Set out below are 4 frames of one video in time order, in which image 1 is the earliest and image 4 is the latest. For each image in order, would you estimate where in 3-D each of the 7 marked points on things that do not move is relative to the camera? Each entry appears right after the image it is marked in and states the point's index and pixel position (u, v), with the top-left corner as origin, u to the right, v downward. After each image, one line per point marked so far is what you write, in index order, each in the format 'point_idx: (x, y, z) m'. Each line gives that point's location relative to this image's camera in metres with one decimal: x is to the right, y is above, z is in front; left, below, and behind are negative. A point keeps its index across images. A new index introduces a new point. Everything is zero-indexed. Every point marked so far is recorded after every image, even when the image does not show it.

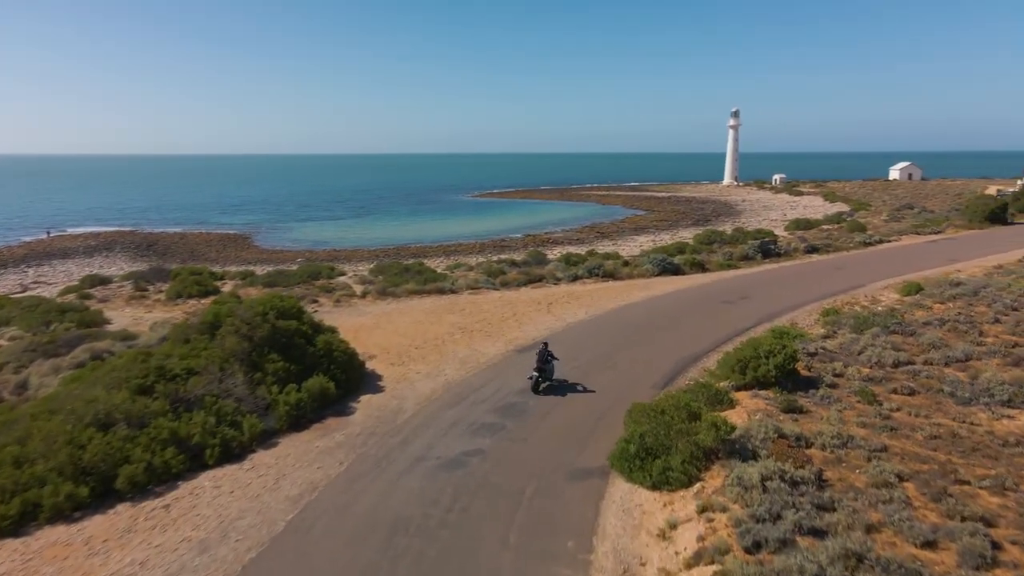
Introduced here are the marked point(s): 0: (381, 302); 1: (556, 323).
0: (-3.4, -0.4, +19.3) m
1: (+1.0, -0.8, +16.4) m
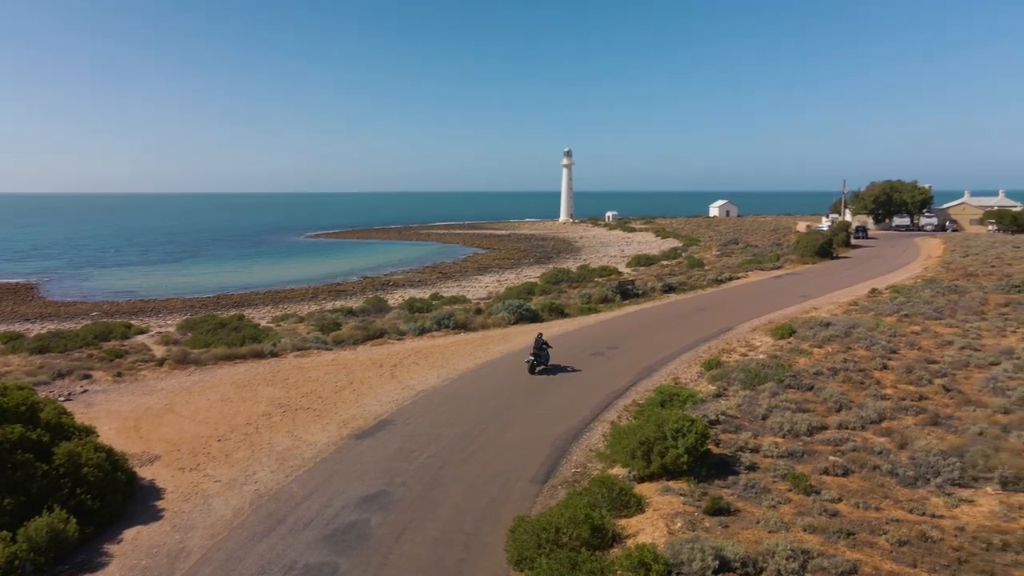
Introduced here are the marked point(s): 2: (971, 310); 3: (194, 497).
0: (-6.9, -1.8, +15.4) m
1: (-2.0, -1.9, +13.4) m
2: (+11.2, -0.6, +18.1) m
3: (-3.9, -2.6, +9.1) m
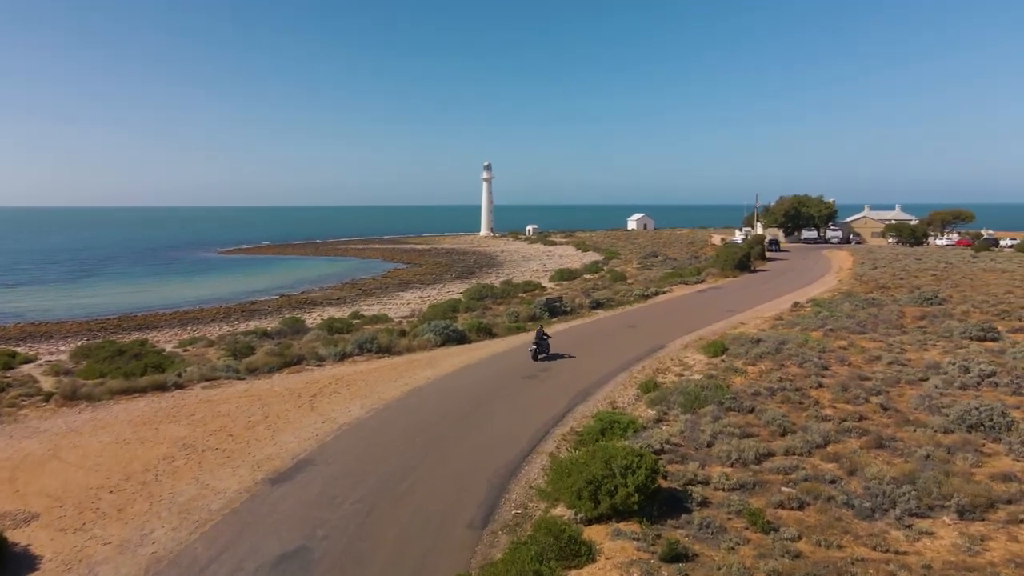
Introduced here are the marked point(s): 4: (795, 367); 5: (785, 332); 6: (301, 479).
0: (-8.3, -2.3, +13.8) m
1: (-3.1, -2.3, +12.3) m
2: (+9.5, -0.9, +18.4) m
3: (-4.6, -2.9, +7.8) m
4: (+5.6, -1.6, +14.7) m
5: (+6.7, -1.1, +18.1) m
6: (-2.8, -2.6, +10.0) m
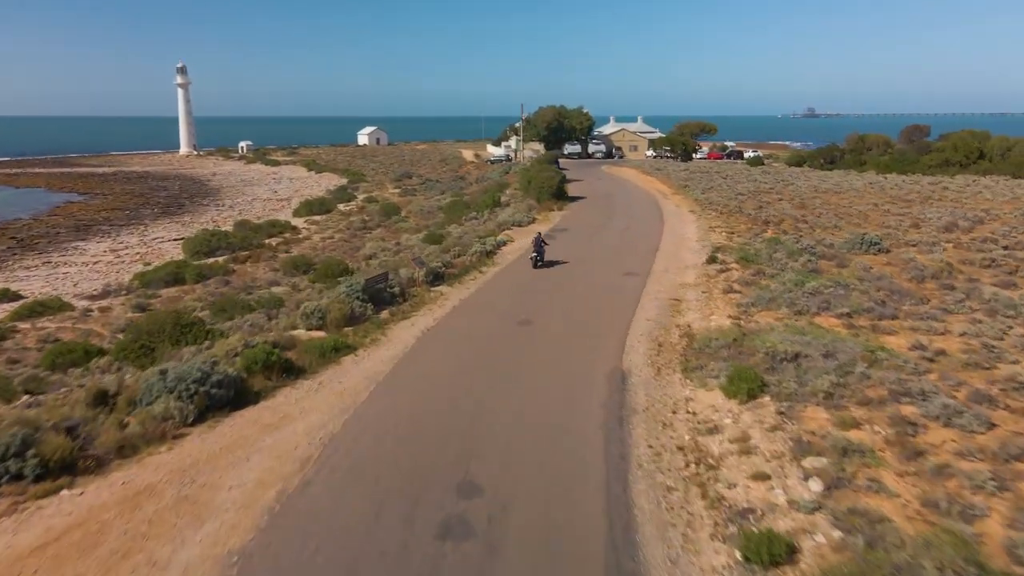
0: (-8.0, -3.4, +2.1) m
1: (-2.7, -3.2, +2.6) m
2: (+6.7, -0.1, +12.6) m
3: (-2.3, -4.3, -2.0) m
4: (+4.6, -1.5, +7.9) m
5: (+4.3, -0.6, +11.4) m
6: (-1.5, -3.6, +0.5) m
